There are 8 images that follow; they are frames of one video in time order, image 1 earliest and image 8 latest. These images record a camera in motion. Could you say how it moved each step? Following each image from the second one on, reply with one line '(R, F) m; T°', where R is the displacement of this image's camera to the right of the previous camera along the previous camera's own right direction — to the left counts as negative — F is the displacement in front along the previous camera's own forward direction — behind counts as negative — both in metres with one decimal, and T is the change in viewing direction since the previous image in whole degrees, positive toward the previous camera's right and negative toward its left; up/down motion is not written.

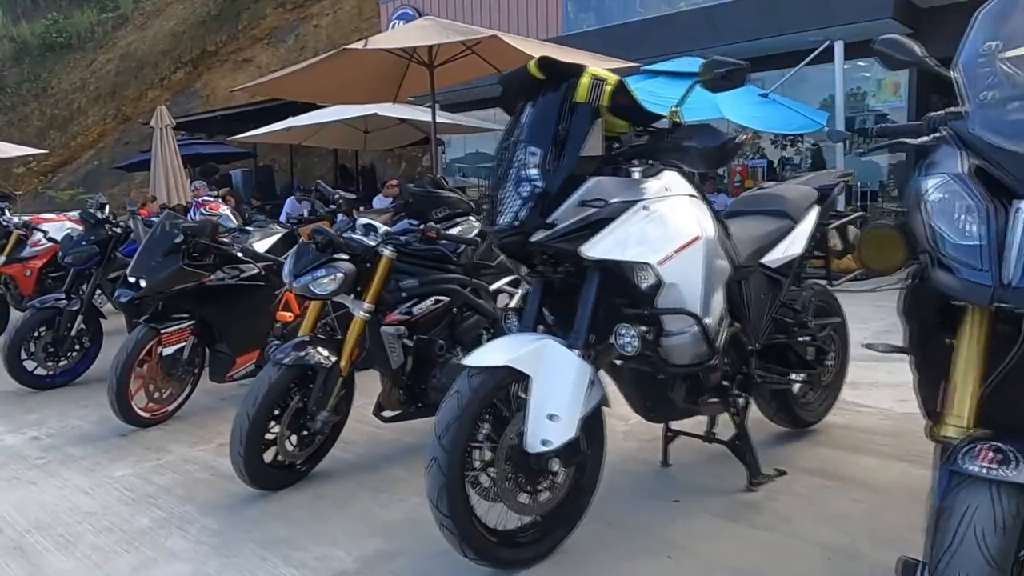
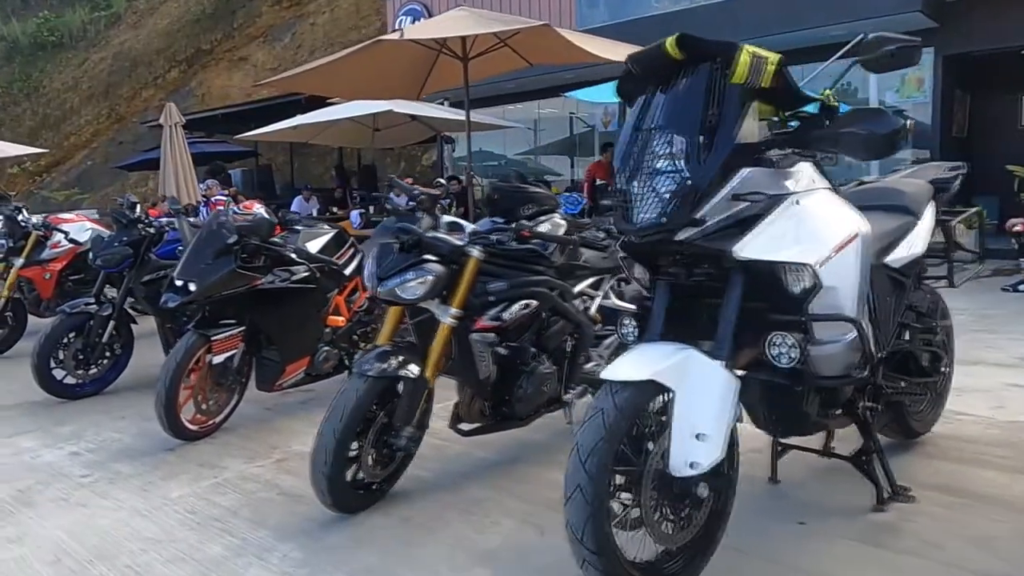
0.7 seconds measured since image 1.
(-0.4, +0.3) m; +1°
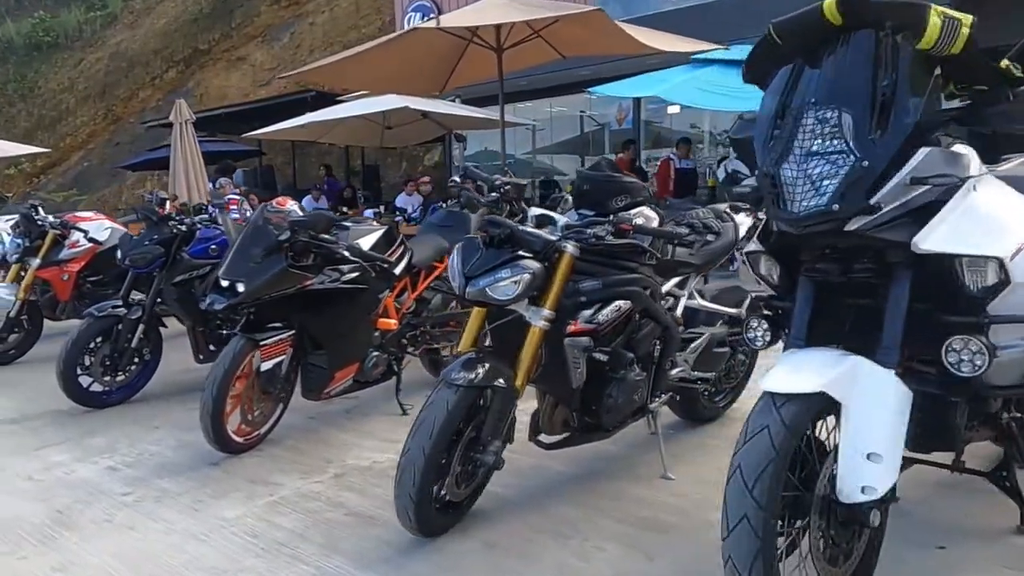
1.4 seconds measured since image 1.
(-0.4, +0.3) m; 0°
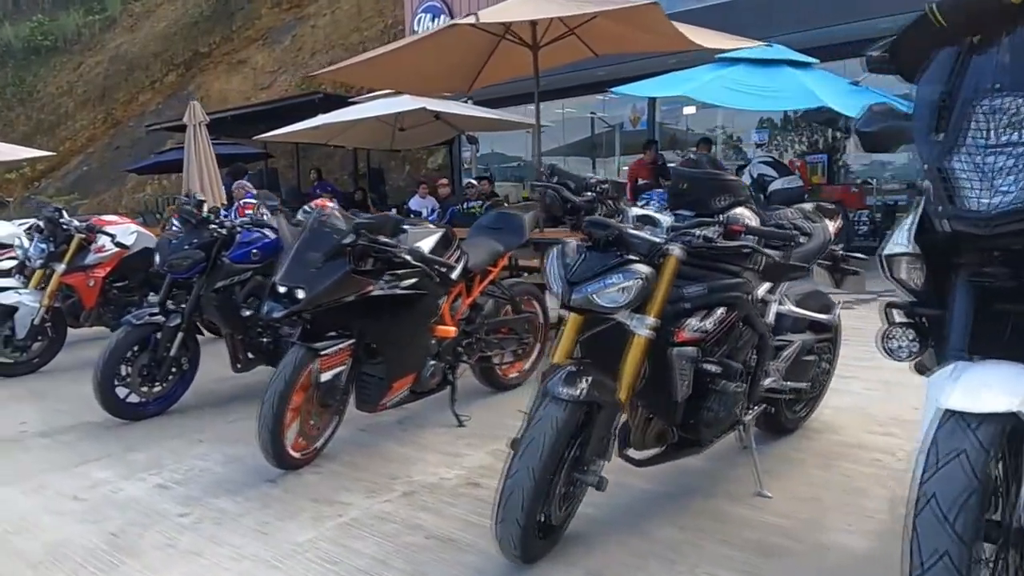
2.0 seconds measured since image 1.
(-0.4, +0.2) m; 0°
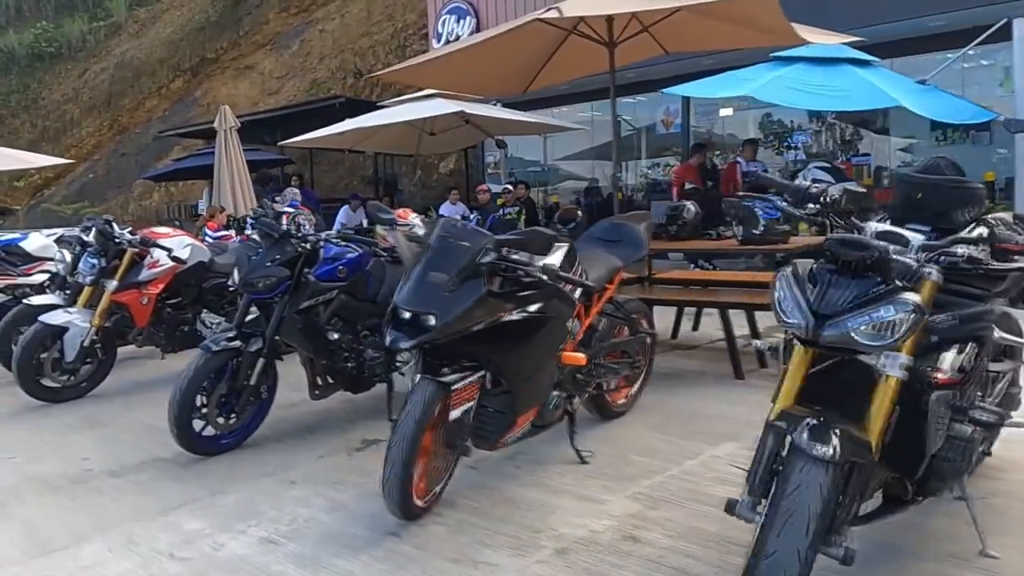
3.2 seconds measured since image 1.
(-0.6, +0.4) m; 0°
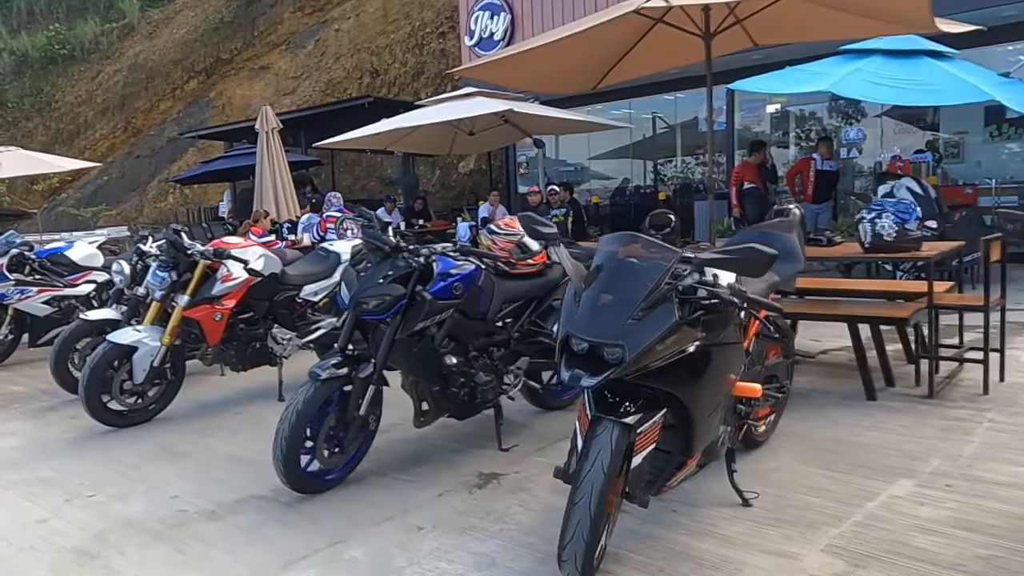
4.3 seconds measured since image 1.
(-0.6, +0.4) m; -1°
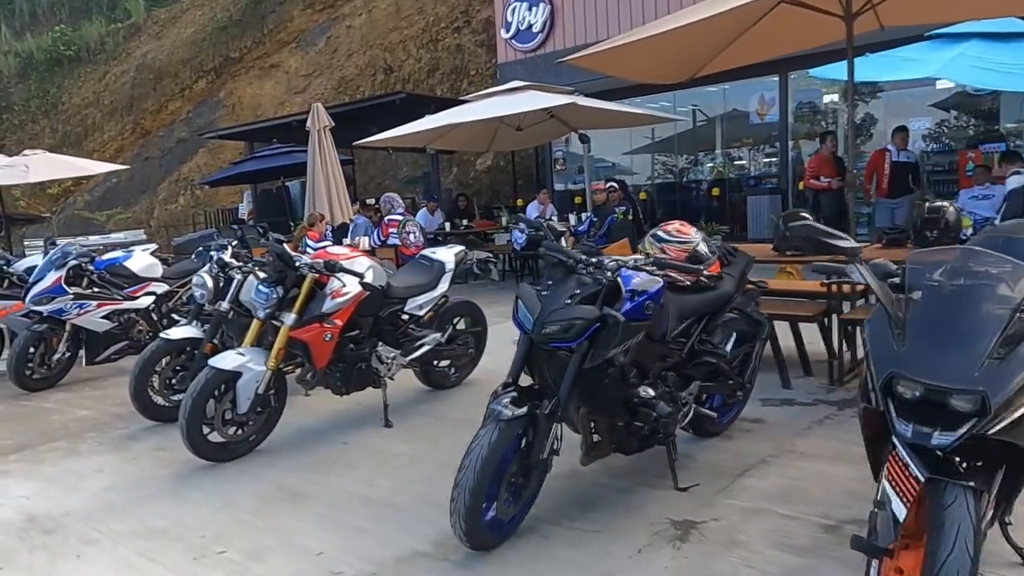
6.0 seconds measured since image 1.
(-0.8, +0.5) m; 0°
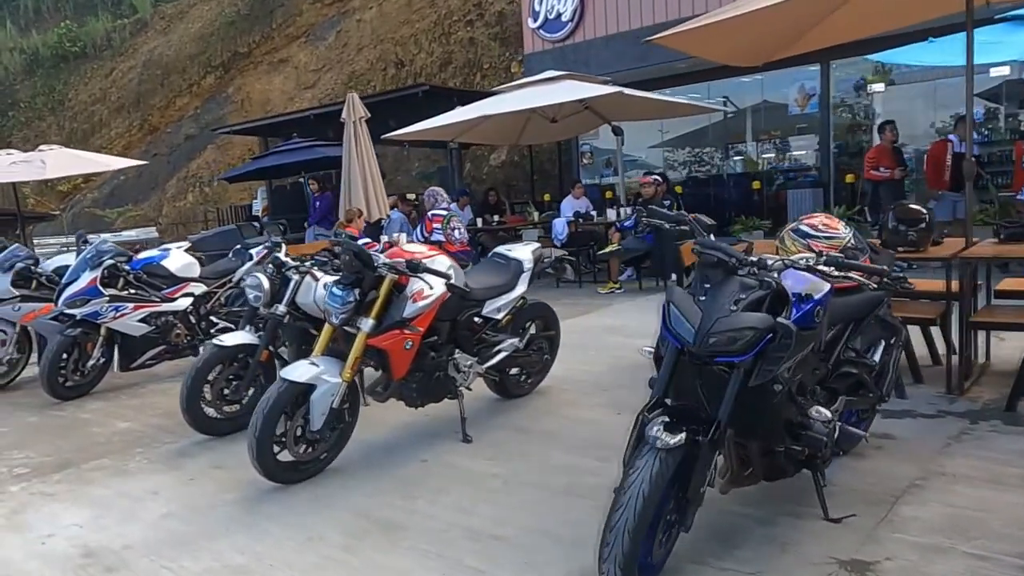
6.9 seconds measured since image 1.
(-0.5, +0.5) m; 0°
